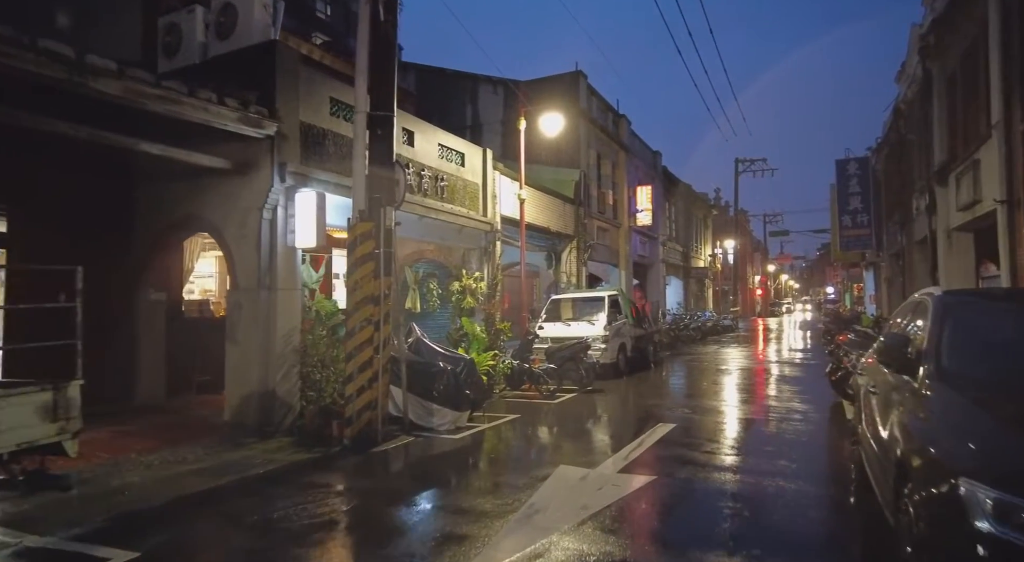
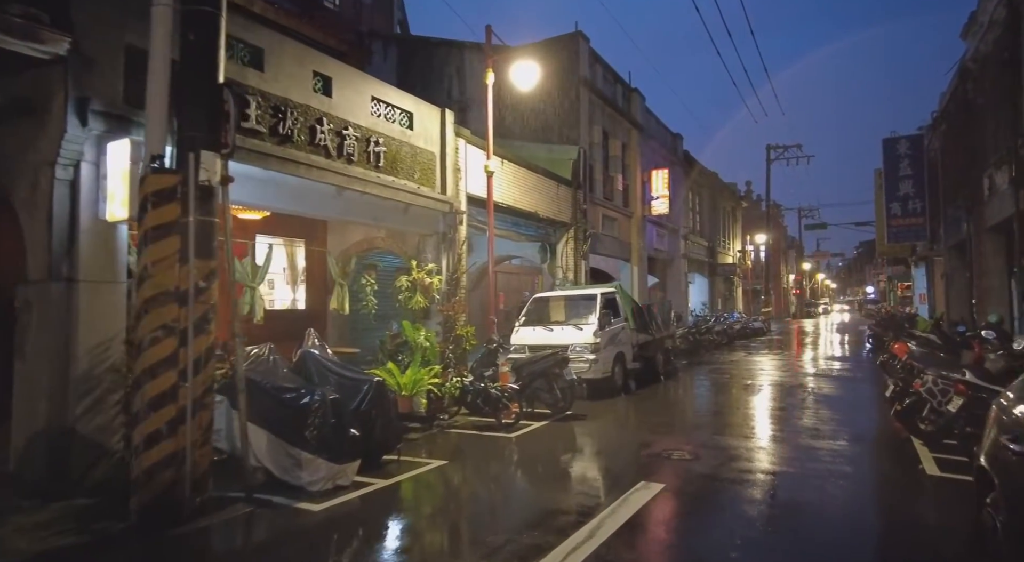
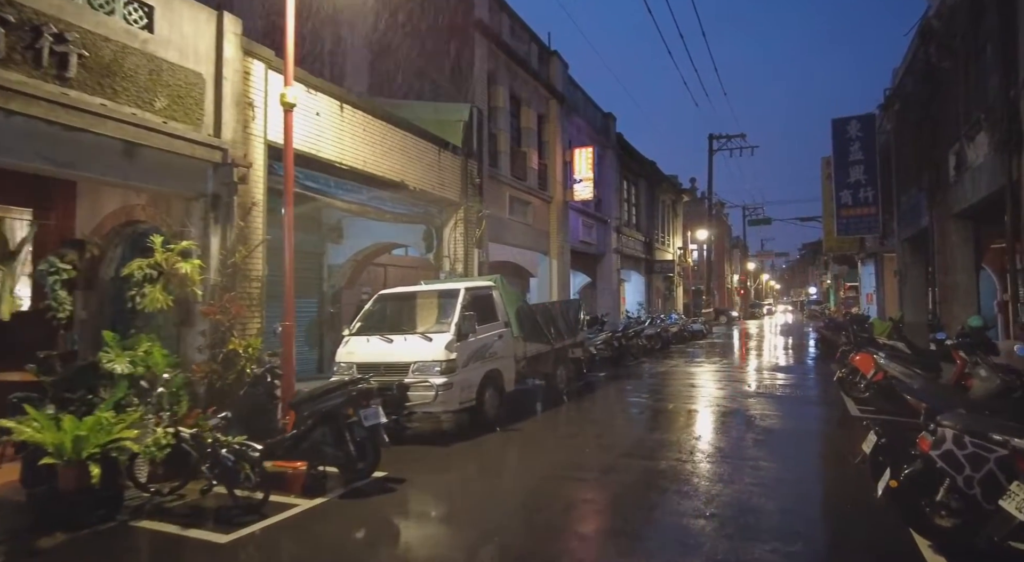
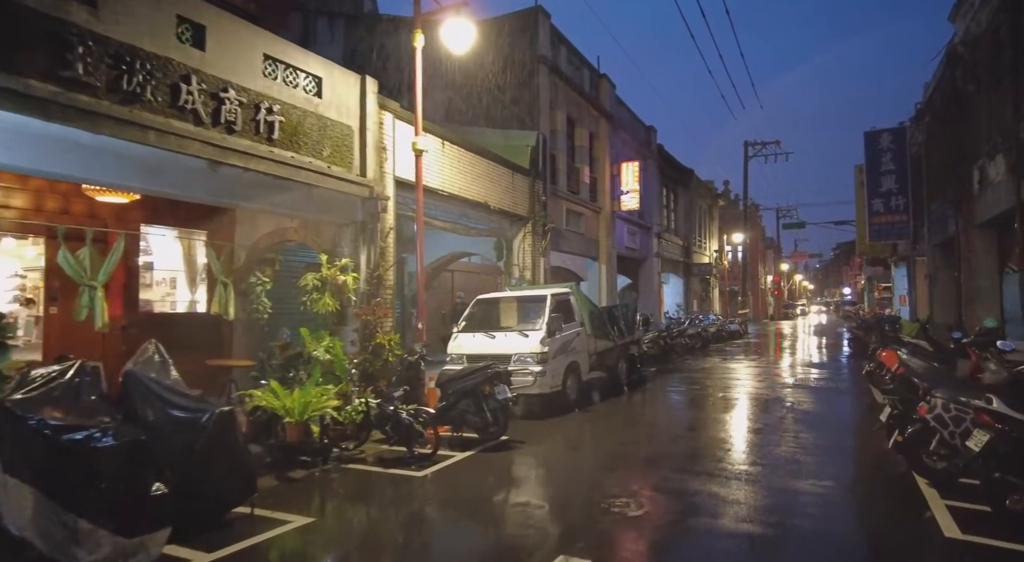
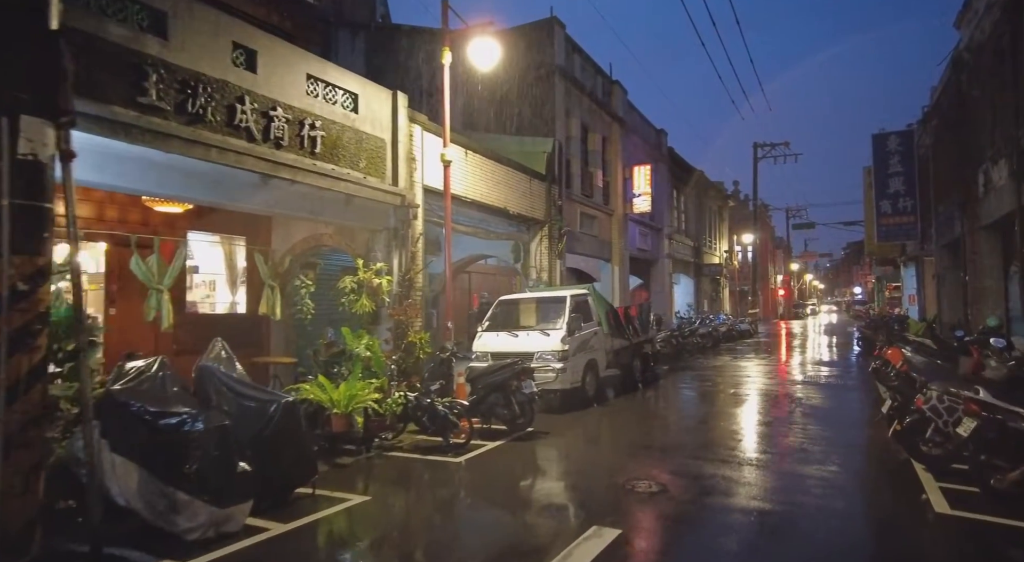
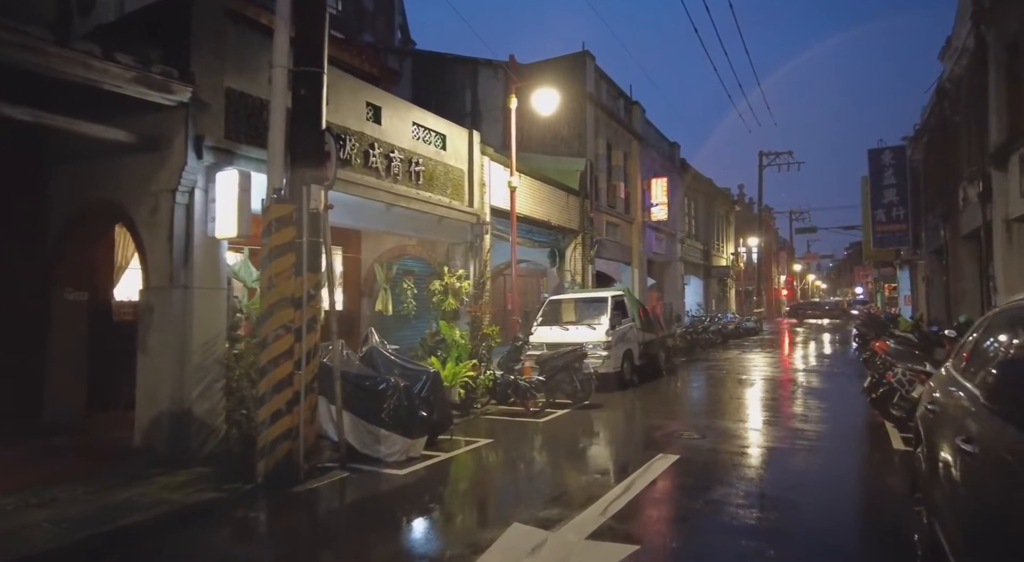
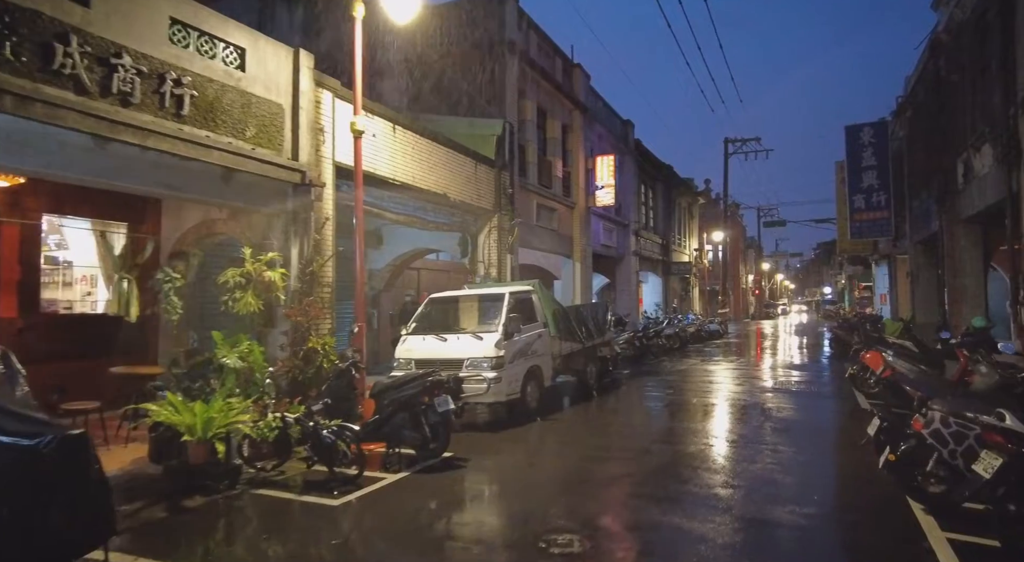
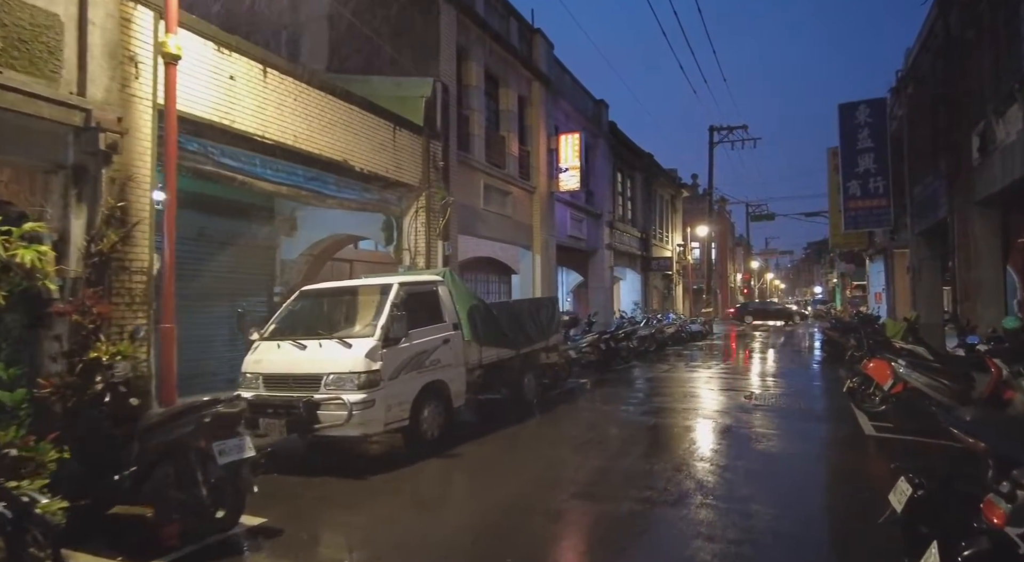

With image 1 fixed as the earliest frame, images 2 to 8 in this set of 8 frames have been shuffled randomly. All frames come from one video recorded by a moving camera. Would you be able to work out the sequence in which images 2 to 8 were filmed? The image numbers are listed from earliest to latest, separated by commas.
6, 2, 5, 4, 7, 3, 8
